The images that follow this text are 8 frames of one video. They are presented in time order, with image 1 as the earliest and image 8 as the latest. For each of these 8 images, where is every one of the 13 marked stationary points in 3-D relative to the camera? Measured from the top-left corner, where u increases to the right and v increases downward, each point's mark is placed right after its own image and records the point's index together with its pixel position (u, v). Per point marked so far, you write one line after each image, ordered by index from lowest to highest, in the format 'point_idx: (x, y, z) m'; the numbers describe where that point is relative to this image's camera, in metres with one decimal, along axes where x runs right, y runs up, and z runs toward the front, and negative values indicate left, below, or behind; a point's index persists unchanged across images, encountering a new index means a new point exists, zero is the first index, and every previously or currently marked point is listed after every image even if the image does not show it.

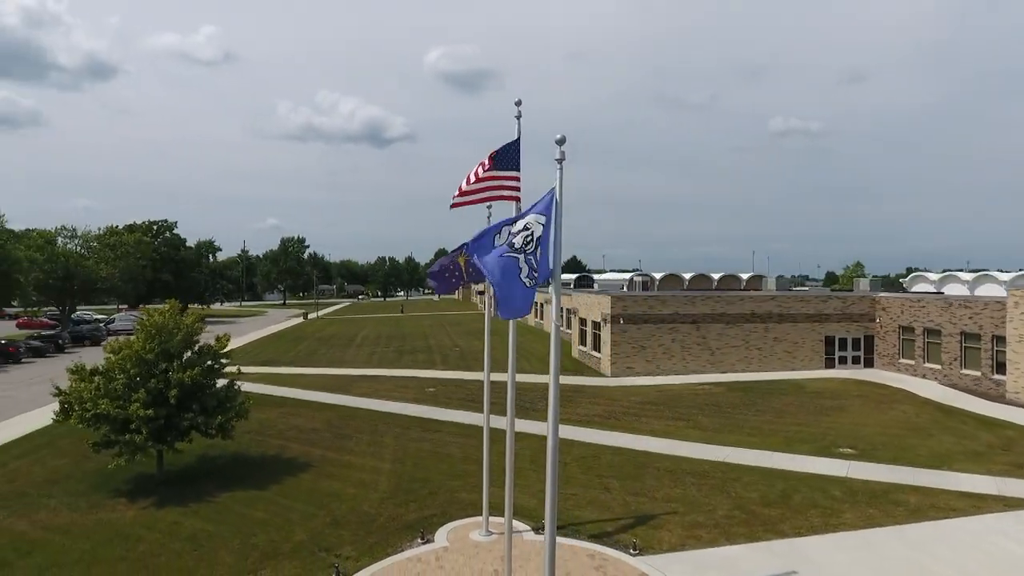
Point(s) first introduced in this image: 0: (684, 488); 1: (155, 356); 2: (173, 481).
0: (+3.9, -4.6, +14.6) m
1: (-8.4, -1.6, +15.0) m
2: (-8.3, -4.7, +15.6) m
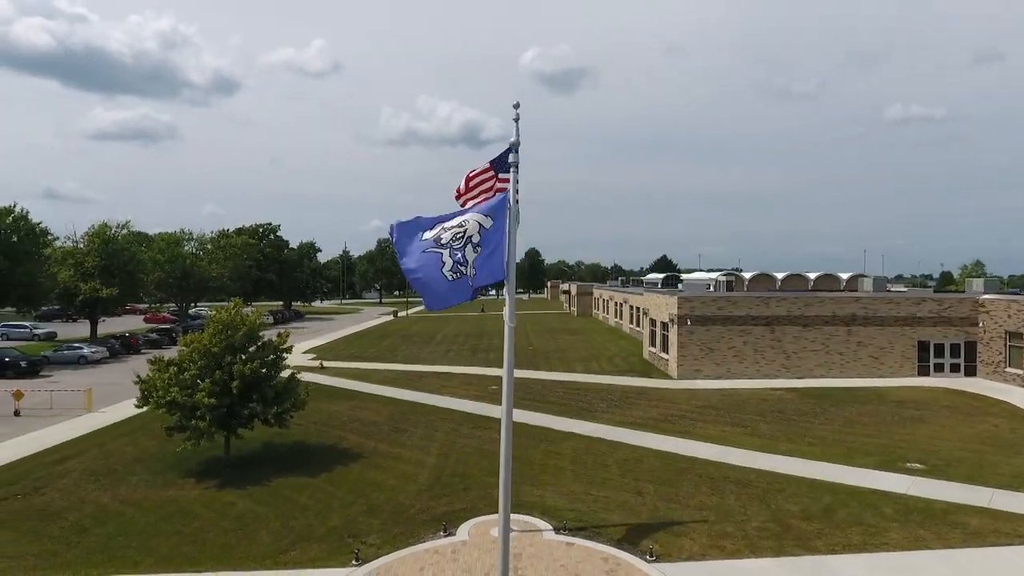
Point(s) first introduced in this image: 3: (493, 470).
0: (+4.6, -4.6, +14.0) m
1: (-7.5, -1.6, +16.3) m
2: (-7.3, -4.7, +17.0) m
3: (-0.5, -4.6, +16.1) m
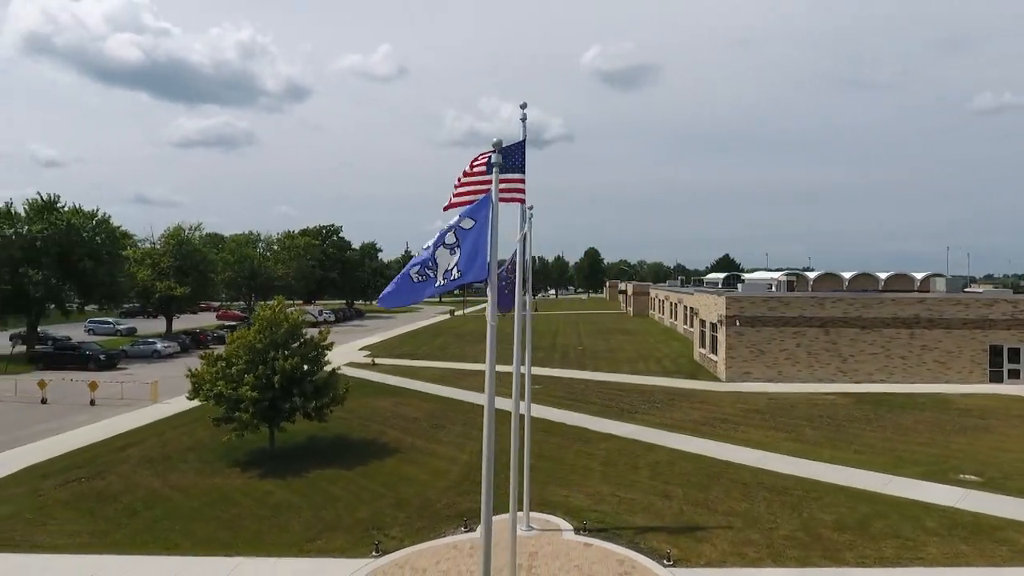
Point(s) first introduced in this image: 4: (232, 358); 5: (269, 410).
0: (+5.2, -4.6, +13.6) m
1: (-6.7, -1.6, +17.1) m
2: (-6.5, -4.7, +17.7) m
3: (+0.2, -4.6, +16.2) m
4: (-7.5, -1.9, +17.0) m
5: (-6.5, -3.3, +17.0) m
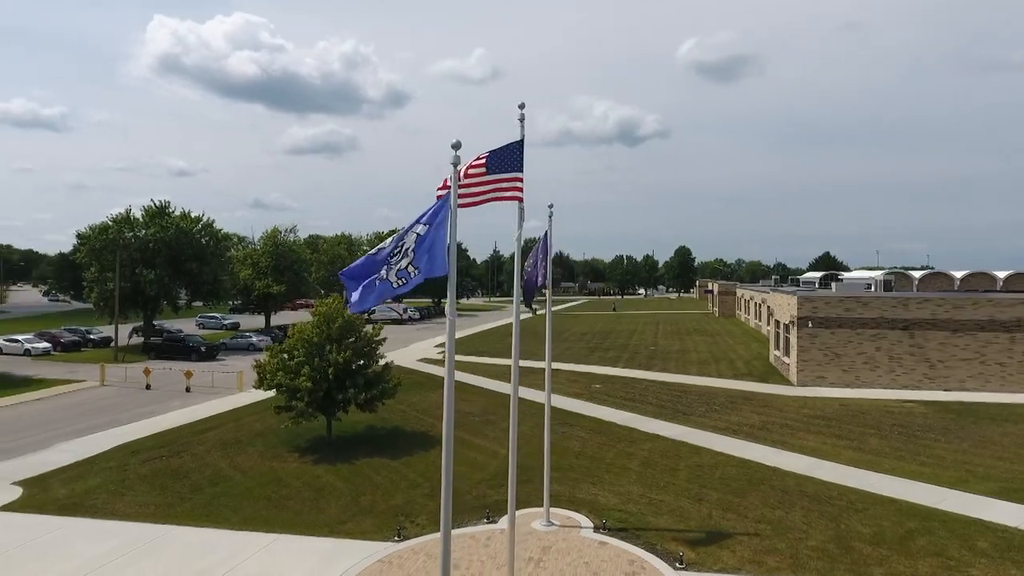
0: (+5.7, -4.6, +13.0) m
1: (-5.5, -1.5, +18.2) m
2: (-5.2, -4.6, +18.8) m
3: (+1.2, -4.6, +16.3) m
4: (-6.3, -1.8, +18.3) m
5: (-5.4, -3.2, +18.1) m
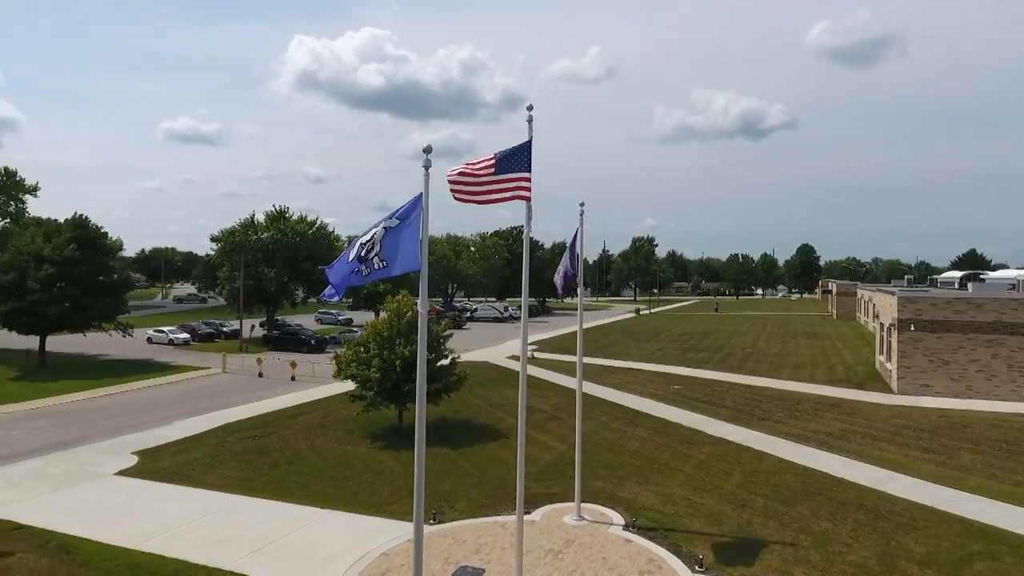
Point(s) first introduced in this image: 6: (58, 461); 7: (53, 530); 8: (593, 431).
0: (+6.3, -4.5, +12.2) m
1: (-3.7, -1.4, +19.4) m
2: (-3.3, -4.5, +19.9) m
3: (+2.5, -4.5, +16.3) m
4: (-4.5, -1.7, +19.6) m
5: (-3.6, -3.1, +19.2) m
6: (-12.9, -4.9, +18.0) m
7: (-9.4, -5.0, +13.0) m
8: (+2.5, -4.4, +19.7) m
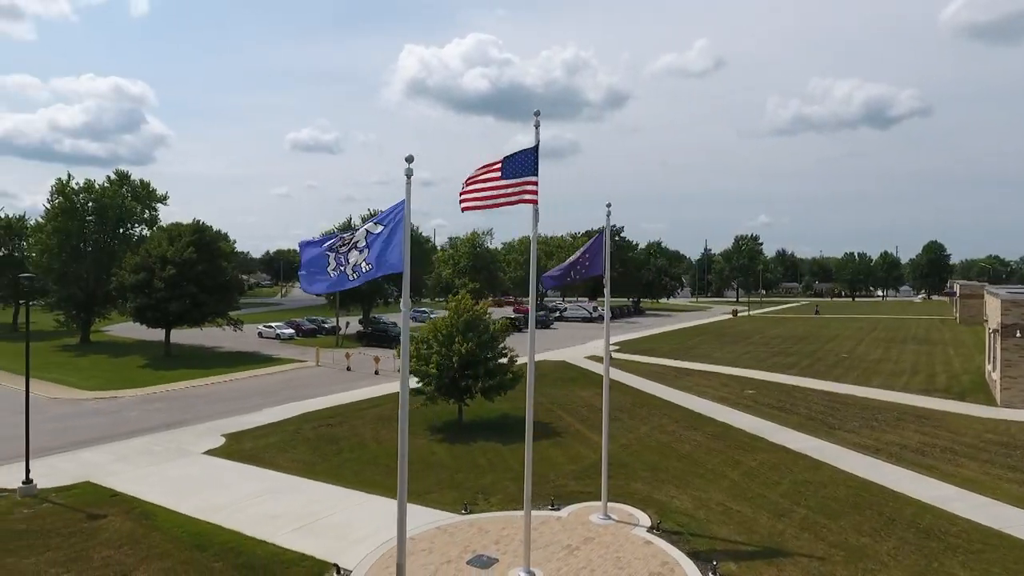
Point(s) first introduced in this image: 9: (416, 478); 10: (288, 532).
0: (+6.7, -4.5, +11.5) m
1: (-2.0, -1.4, +20.2) m
2: (-1.5, -4.5, +20.7) m
3: (+3.6, -4.5, +16.1) m
4: (-2.8, -1.7, +20.6) m
5: (-1.9, -3.1, +20.0) m
6: (-11.3, -4.9, +20.3) m
7: (-8.7, -4.9, +14.9) m
8: (+4.2, -4.4, +19.4) m
9: (-2.4, -4.8, +15.9) m
10: (-4.4, -4.8, +12.5) m
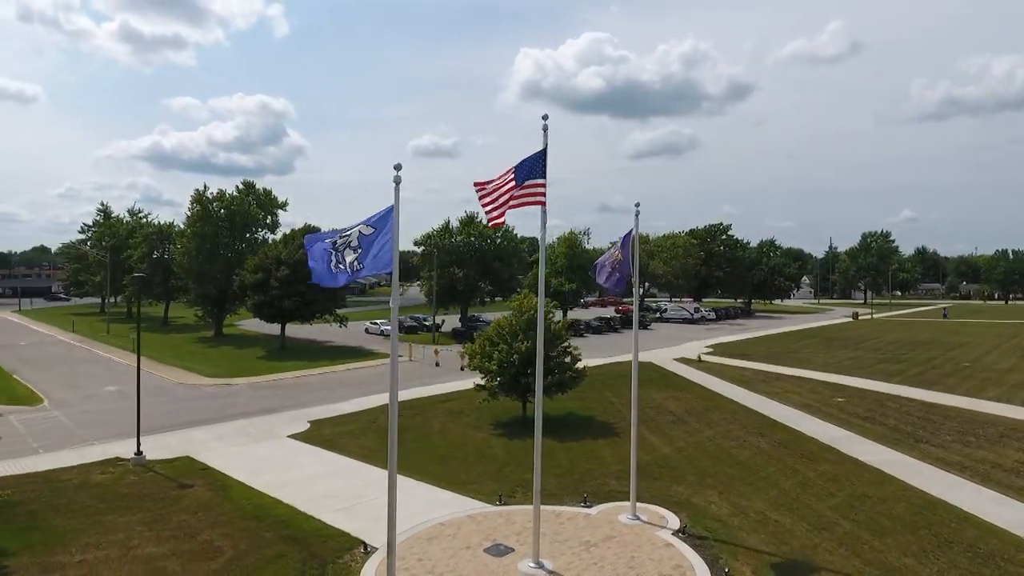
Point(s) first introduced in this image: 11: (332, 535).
0: (+6.9, -4.6, +10.6) m
1: (0.0, -1.4, +20.7) m
2: (+0.5, -4.5, +21.1) m
3: (+4.7, -4.5, +15.7) m
4: (-0.7, -1.7, +21.2) m
5: (0.0, -3.1, +20.6) m
6: (-9.1, -4.8, +22.5) m
7: (-7.6, -4.9, +16.7) m
8: (+5.9, -4.4, +18.8) m
9: (-1.2, -4.7, +16.6) m
10: (-3.8, -4.8, +13.7) m
11: (-3.5, -4.8, +12.3) m
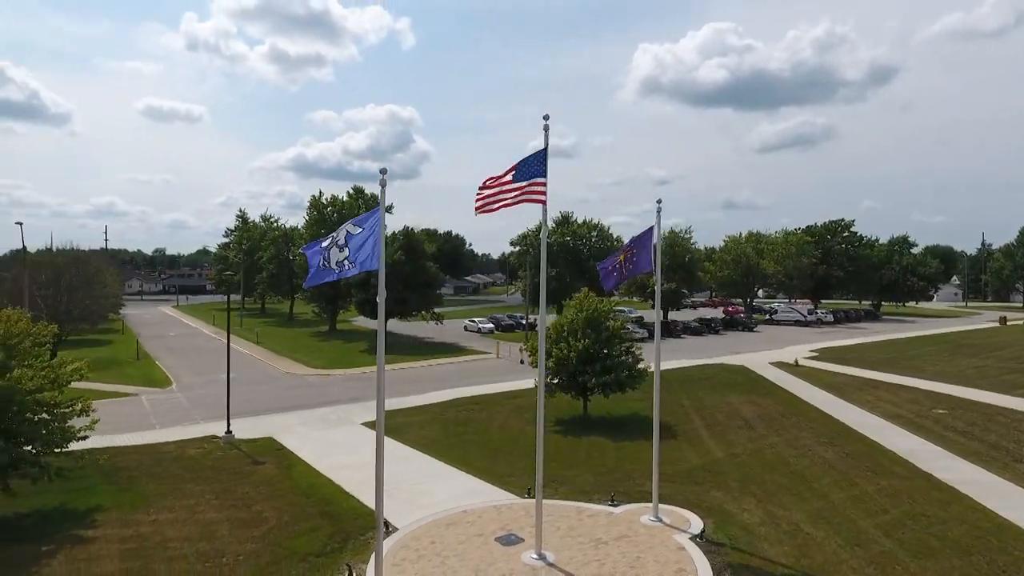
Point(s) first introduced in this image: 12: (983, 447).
0: (+6.8, -4.5, +9.5) m
1: (+1.9, -1.3, +20.8) m
2: (+2.5, -4.4, +21.1) m
3: (+5.6, -4.5, +15.0) m
4: (+1.4, -1.6, +21.4) m
5: (+1.9, -3.0, +20.6) m
6: (-6.7, -4.7, +24.3) m
7: (-6.3, -4.8, +18.3) m
8: (+7.4, -4.4, +17.8) m
9: (0.0, -4.7, +17.0) m
10: (-3.1, -4.7, +14.6) m
11: (-3.1, -4.7, +13.2) m
12: (+12.7, -4.3, +17.1) m
